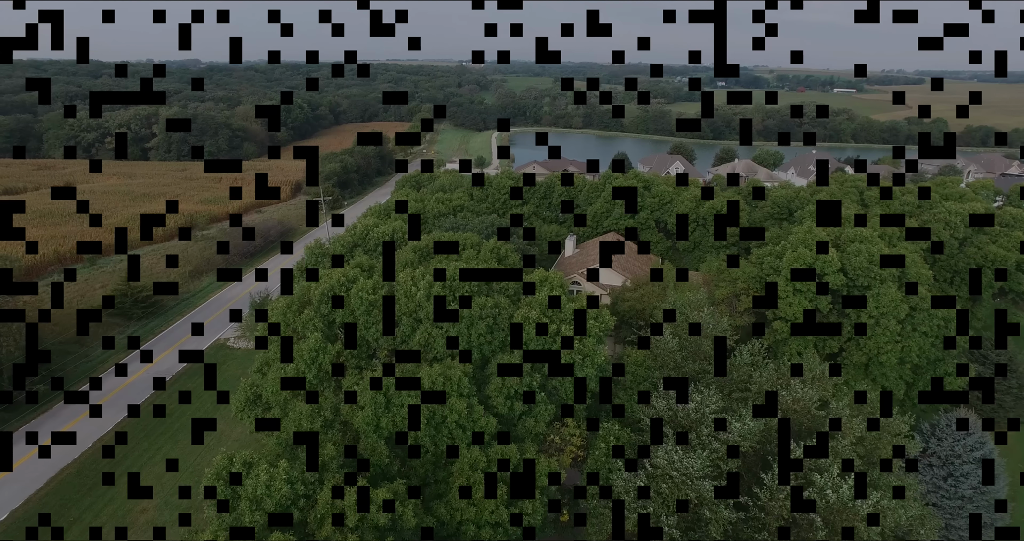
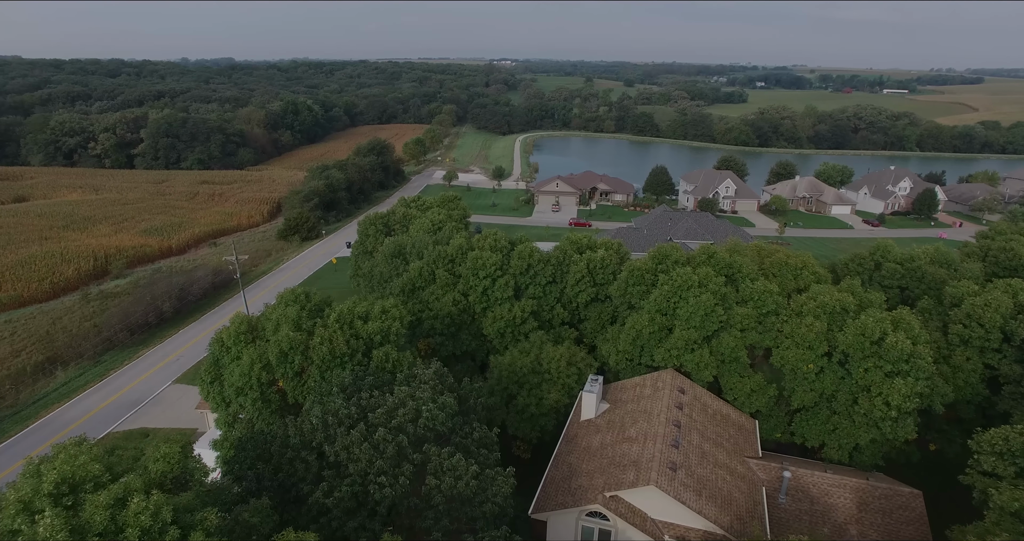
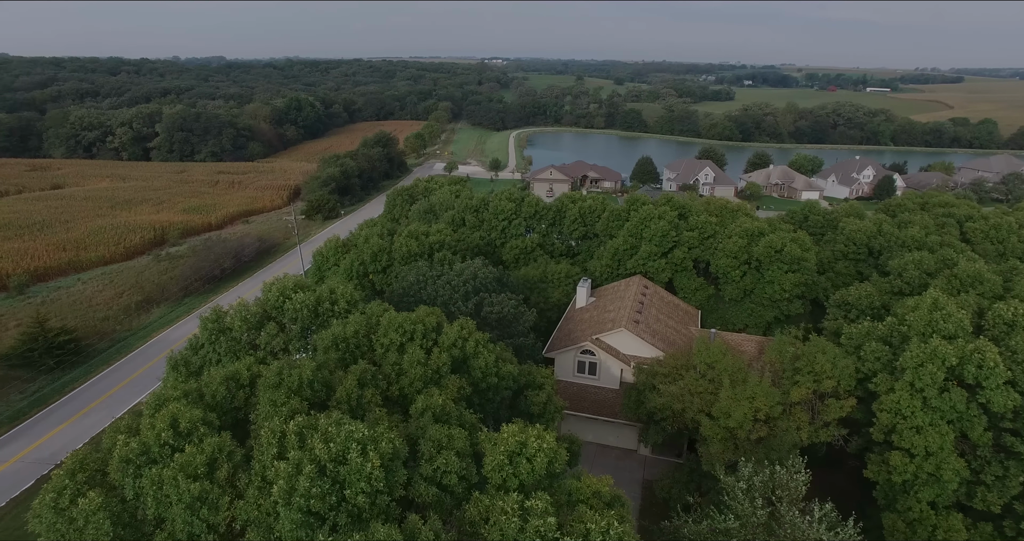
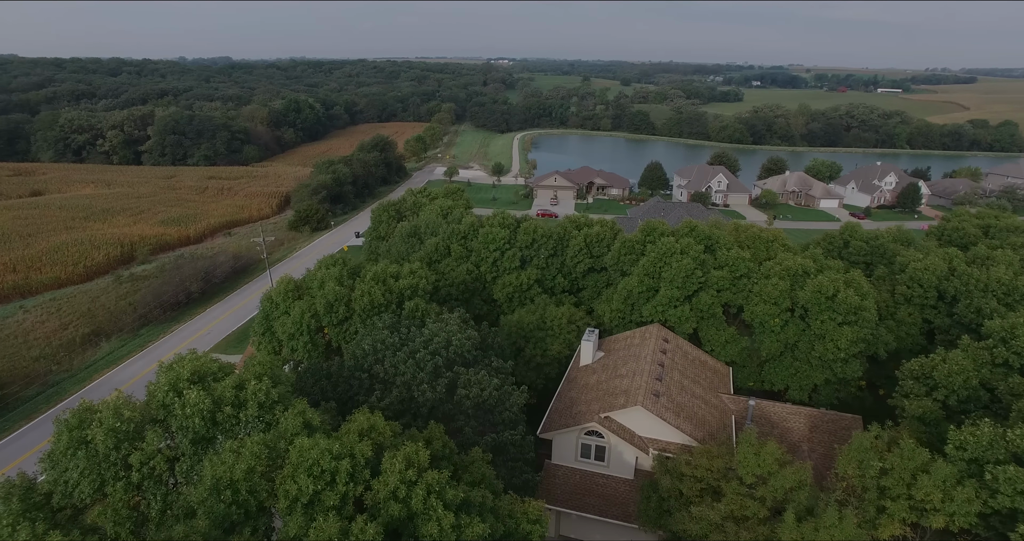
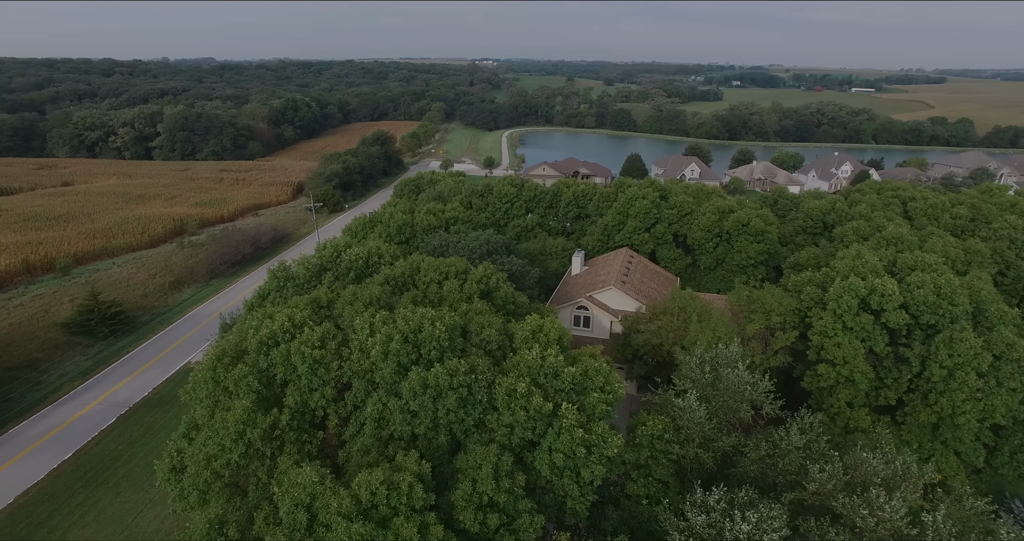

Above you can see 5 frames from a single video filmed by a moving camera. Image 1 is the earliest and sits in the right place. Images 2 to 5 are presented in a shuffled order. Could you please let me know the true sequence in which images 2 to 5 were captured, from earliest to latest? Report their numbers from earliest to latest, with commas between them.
5, 3, 4, 2
